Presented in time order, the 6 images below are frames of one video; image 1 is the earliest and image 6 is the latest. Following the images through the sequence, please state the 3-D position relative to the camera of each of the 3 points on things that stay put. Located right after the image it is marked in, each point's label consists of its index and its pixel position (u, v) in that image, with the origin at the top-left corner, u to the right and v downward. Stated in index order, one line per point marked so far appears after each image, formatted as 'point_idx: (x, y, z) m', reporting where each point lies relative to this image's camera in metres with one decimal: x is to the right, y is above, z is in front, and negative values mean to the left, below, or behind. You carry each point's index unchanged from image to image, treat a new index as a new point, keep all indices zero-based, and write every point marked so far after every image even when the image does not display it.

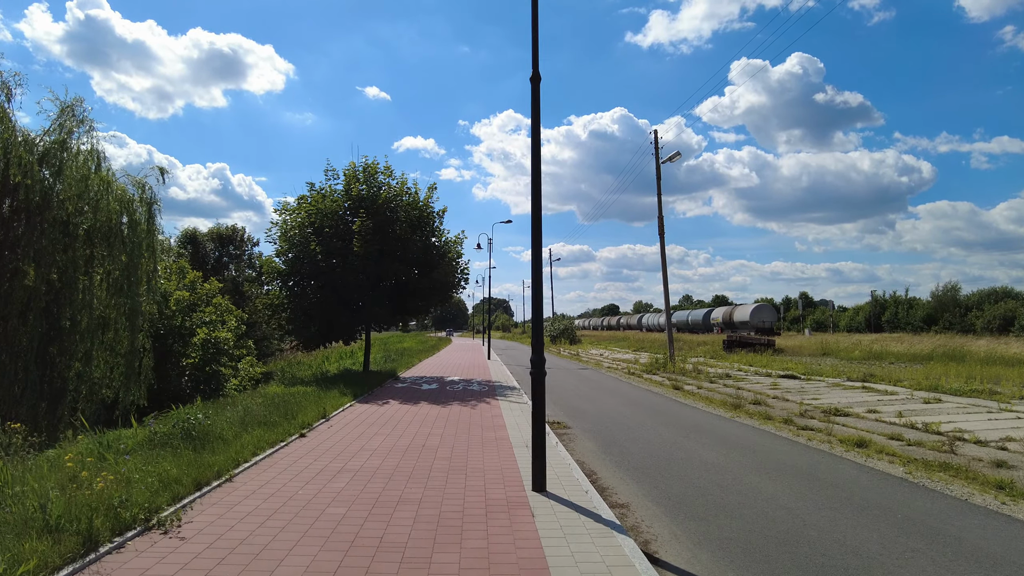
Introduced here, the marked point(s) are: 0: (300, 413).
0: (-3.4, -2.0, +9.3) m
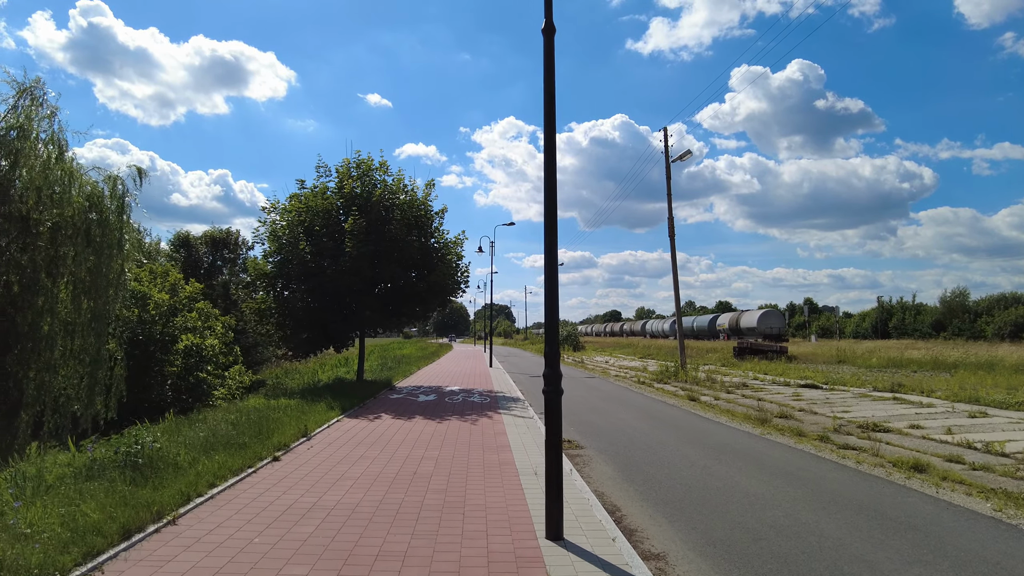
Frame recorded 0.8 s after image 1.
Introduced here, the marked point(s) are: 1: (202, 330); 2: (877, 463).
0: (-3.4, -2.0, +8.2) m
1: (-9.7, -1.3, +18.1) m
2: (+5.0, -2.4, +7.8) m
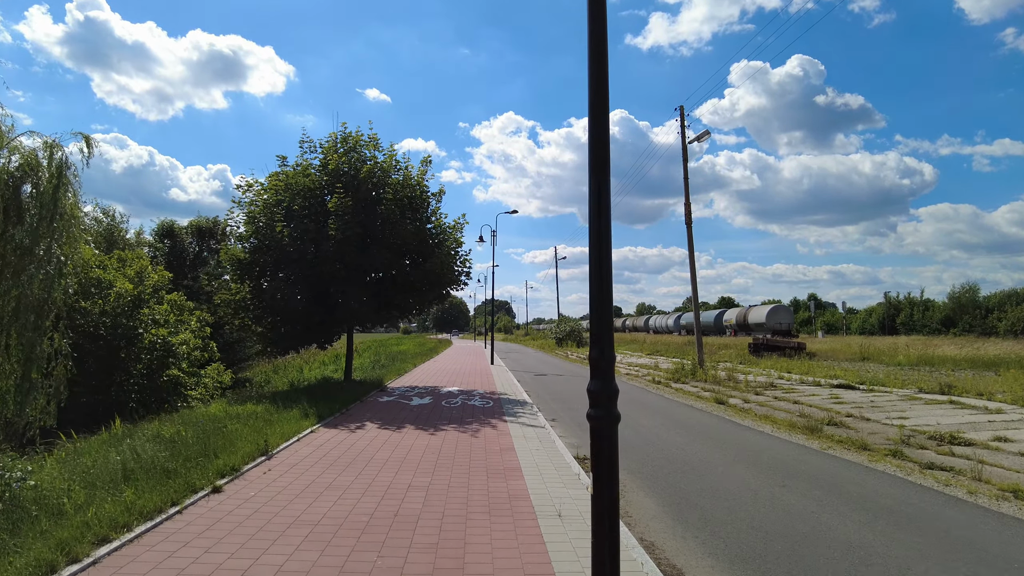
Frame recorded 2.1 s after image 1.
0: (-3.2, -1.8, +6.5) m
1: (-9.6, -1.0, +16.3) m
2: (+5.1, -2.2, +6.1) m
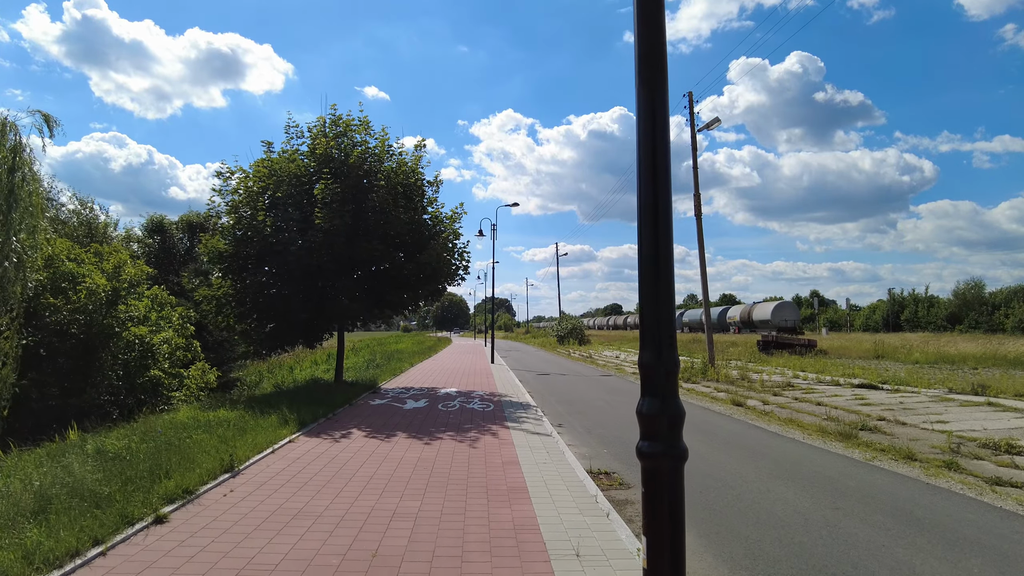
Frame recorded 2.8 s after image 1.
0: (-3.2, -1.7, +5.5) m
1: (-9.6, -0.9, +15.3) m
2: (+5.1, -2.0, +5.1) m
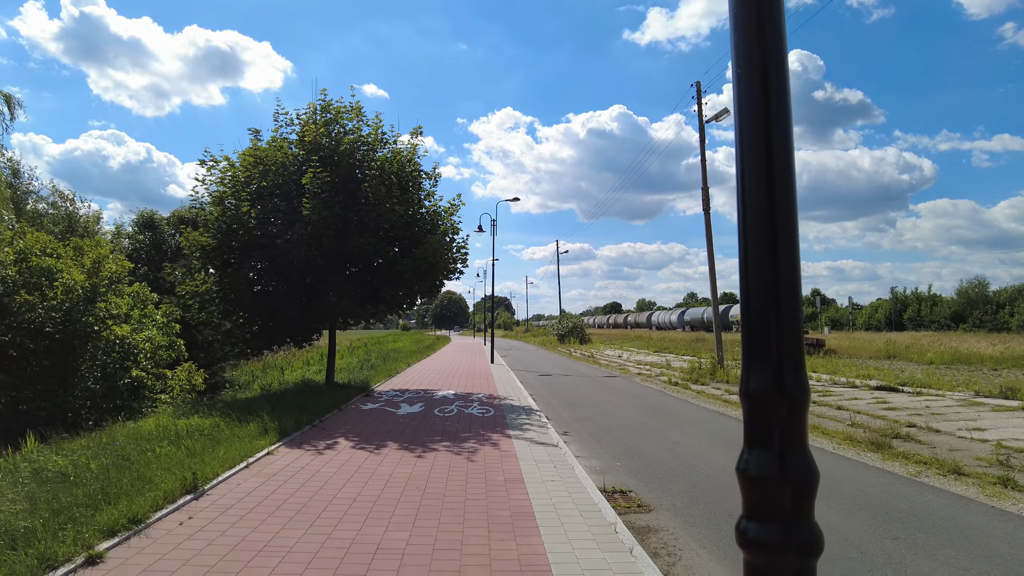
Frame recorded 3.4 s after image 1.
0: (-3.1, -1.7, +4.7) m
1: (-9.6, -0.8, +14.5) m
2: (+5.2, -2.0, +4.4) m
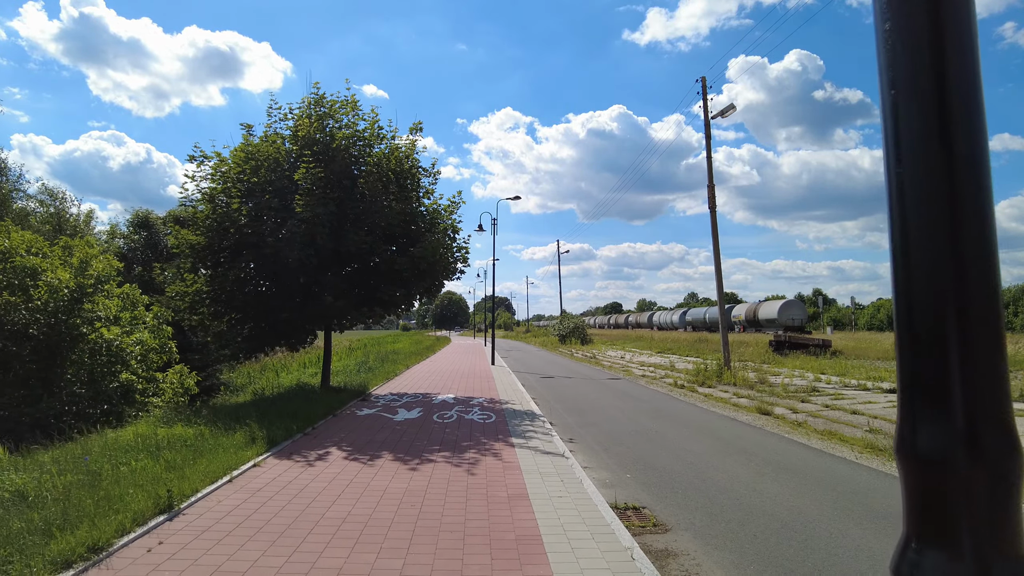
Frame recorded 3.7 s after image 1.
0: (-3.1, -1.7, +4.2) m
1: (-9.5, -0.9, +14.1) m
2: (+5.2, -2.0, +3.9) m
